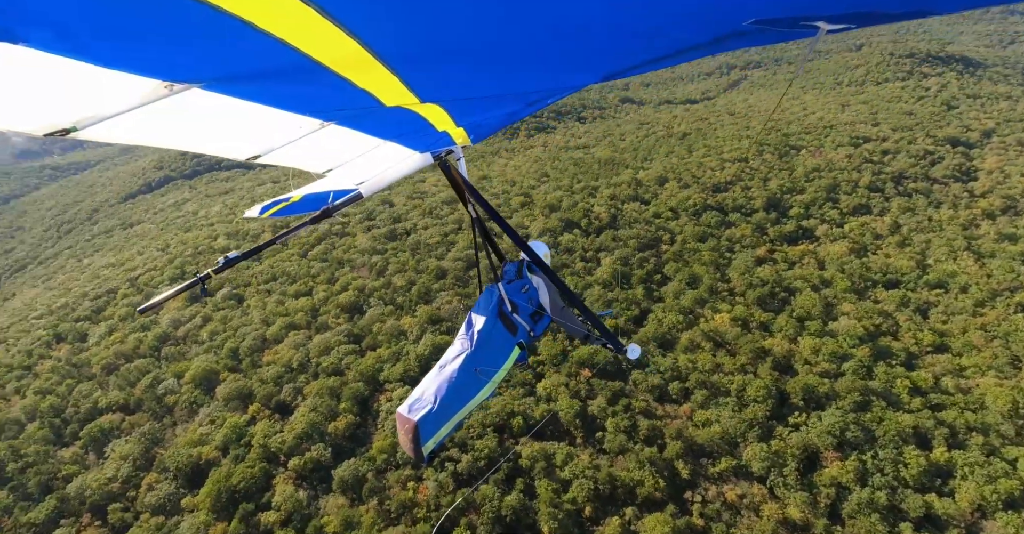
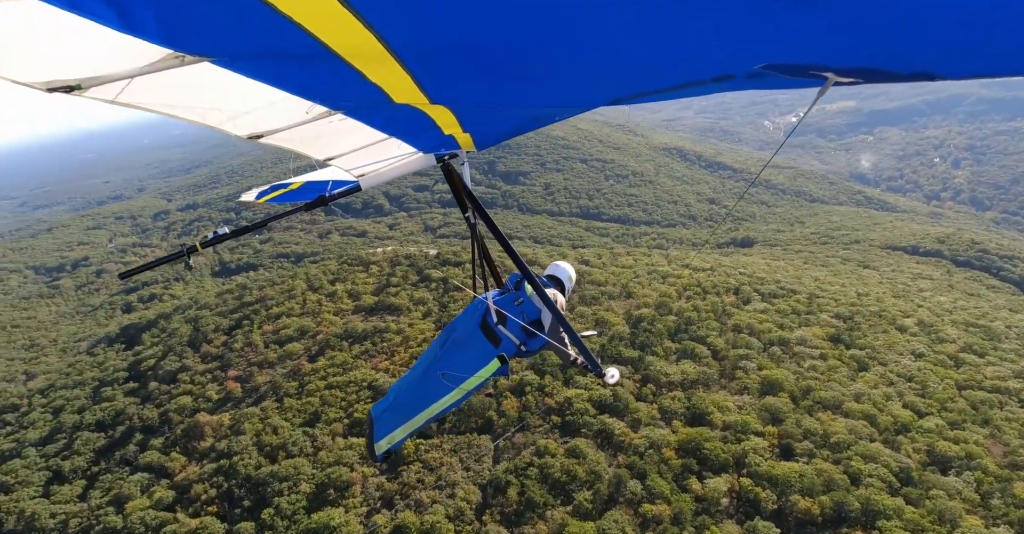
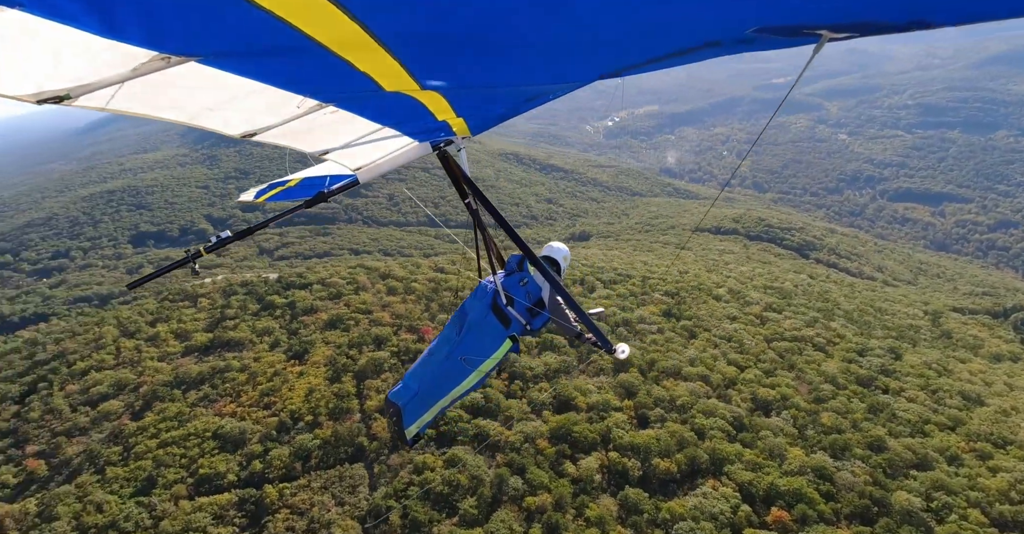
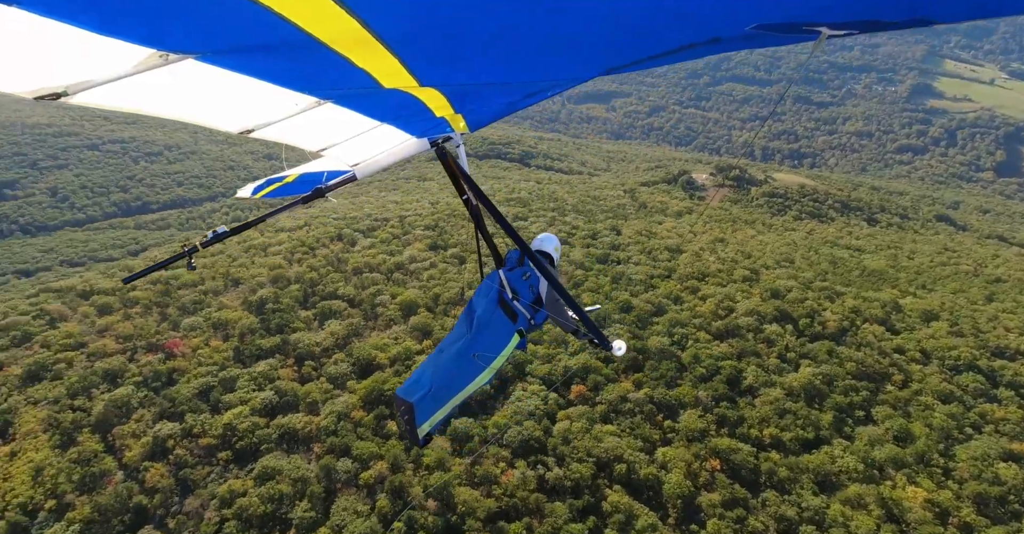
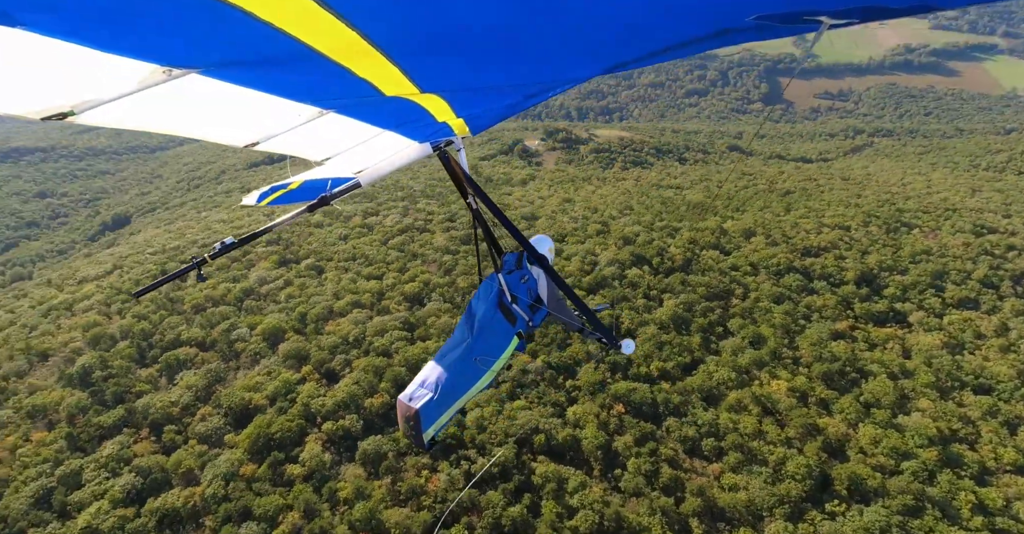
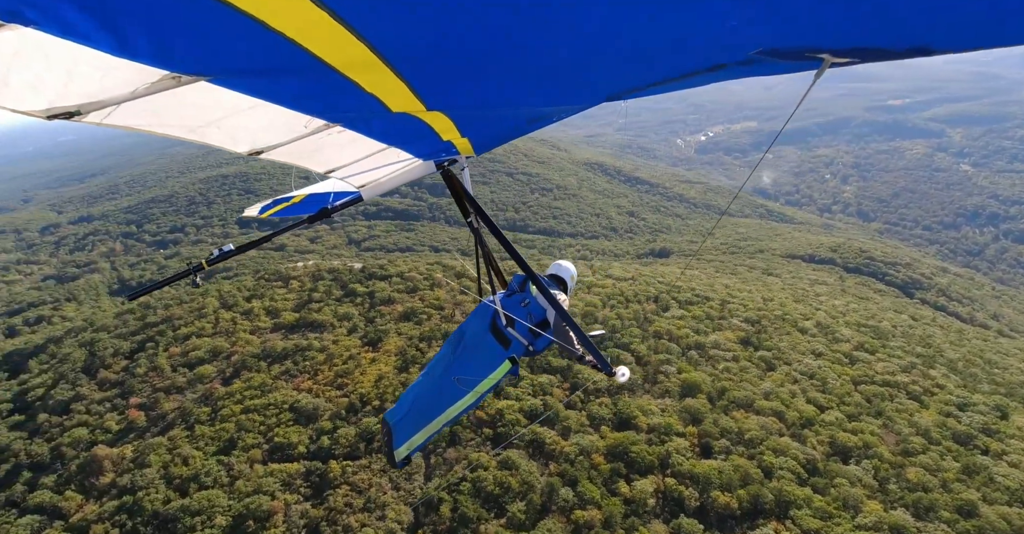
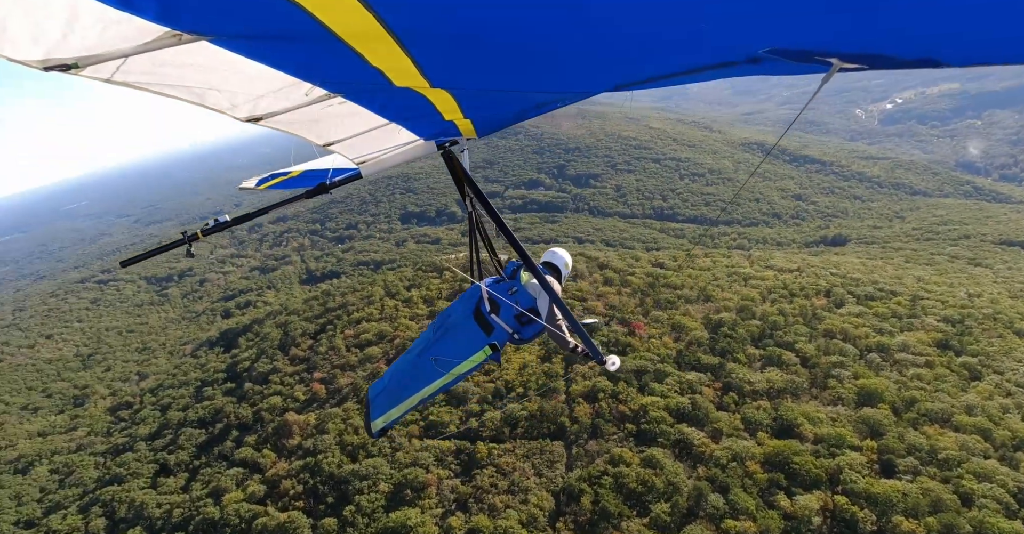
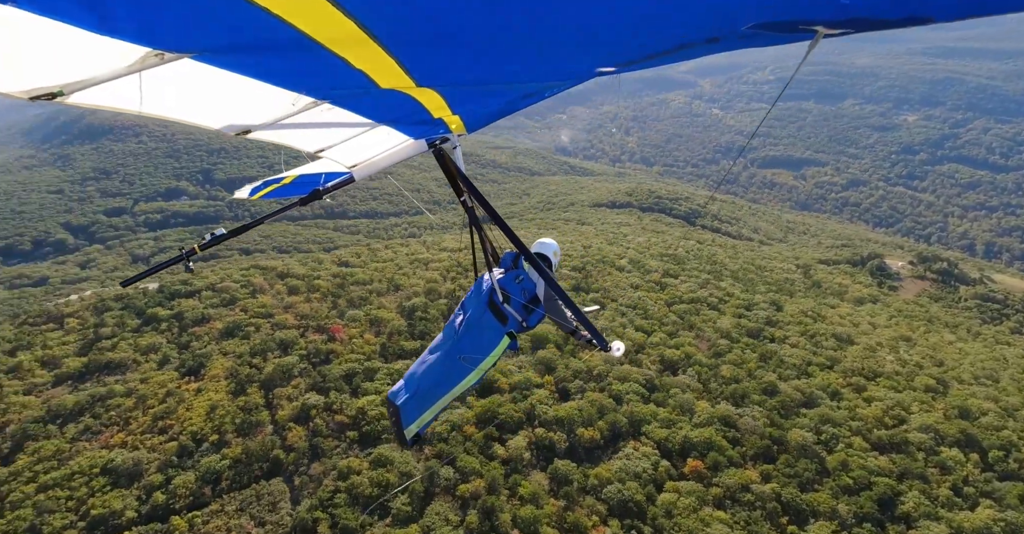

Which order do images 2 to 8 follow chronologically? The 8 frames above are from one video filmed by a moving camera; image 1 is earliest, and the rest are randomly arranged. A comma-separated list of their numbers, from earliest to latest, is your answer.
5, 4, 8, 3, 6, 2, 7
